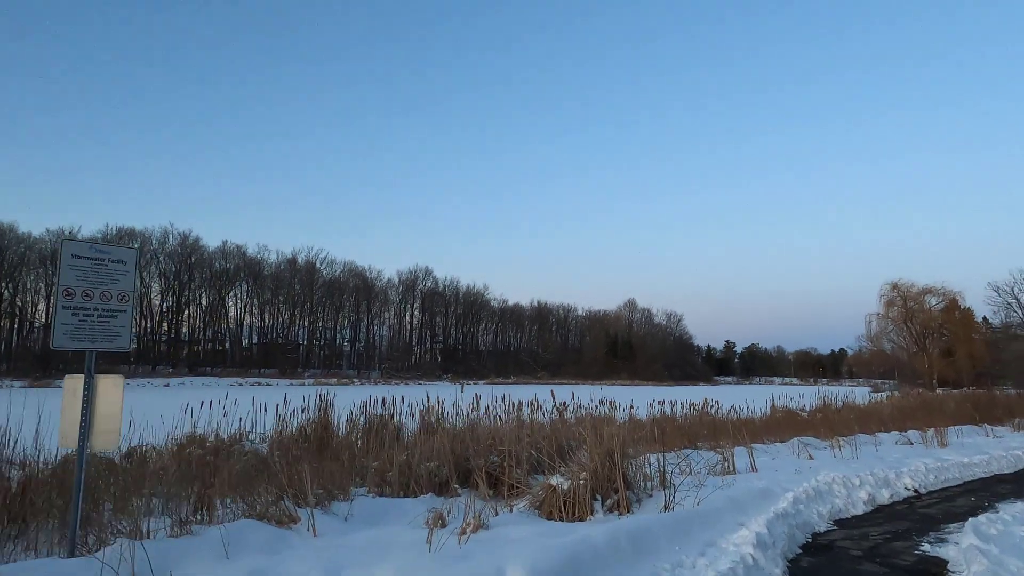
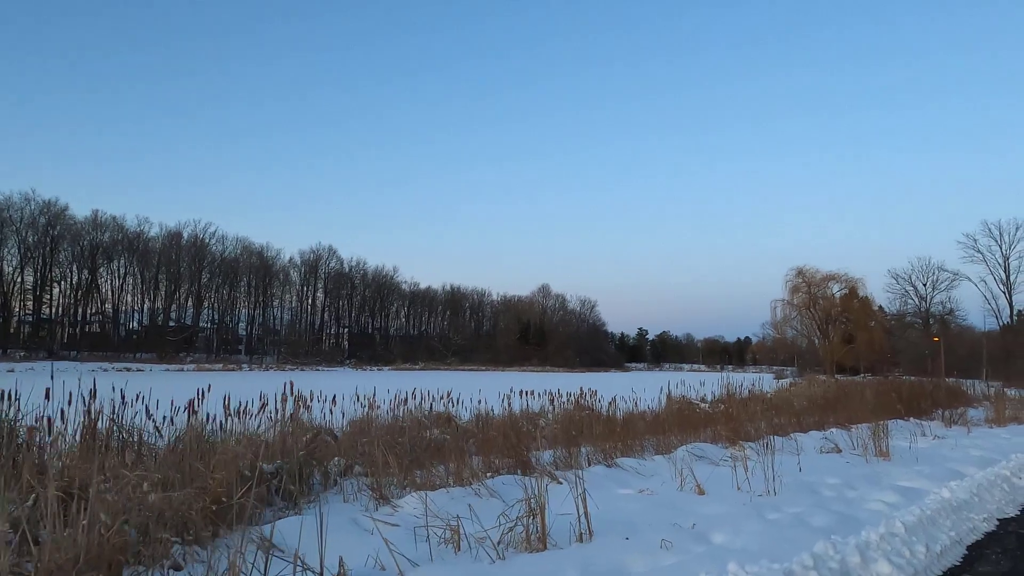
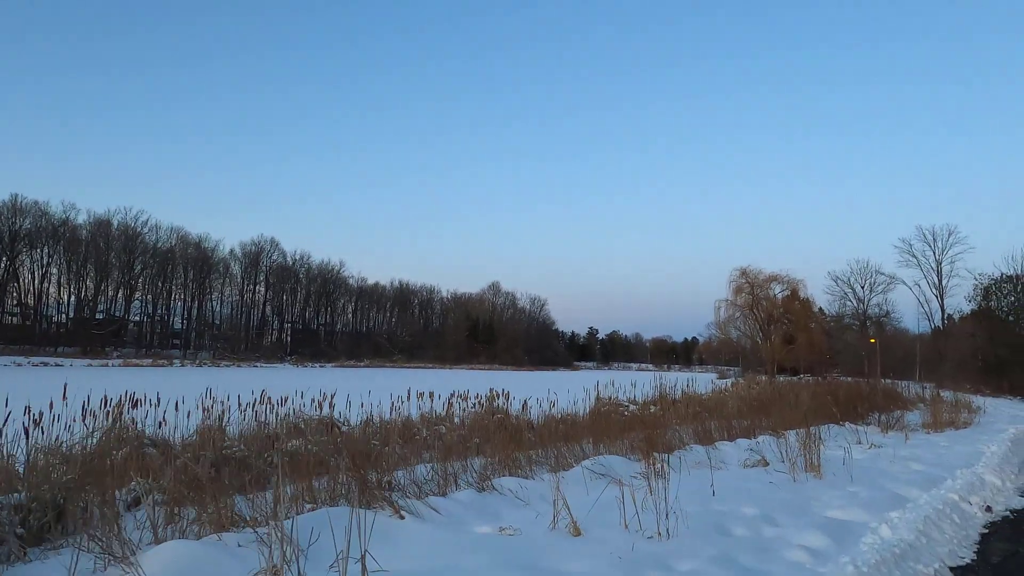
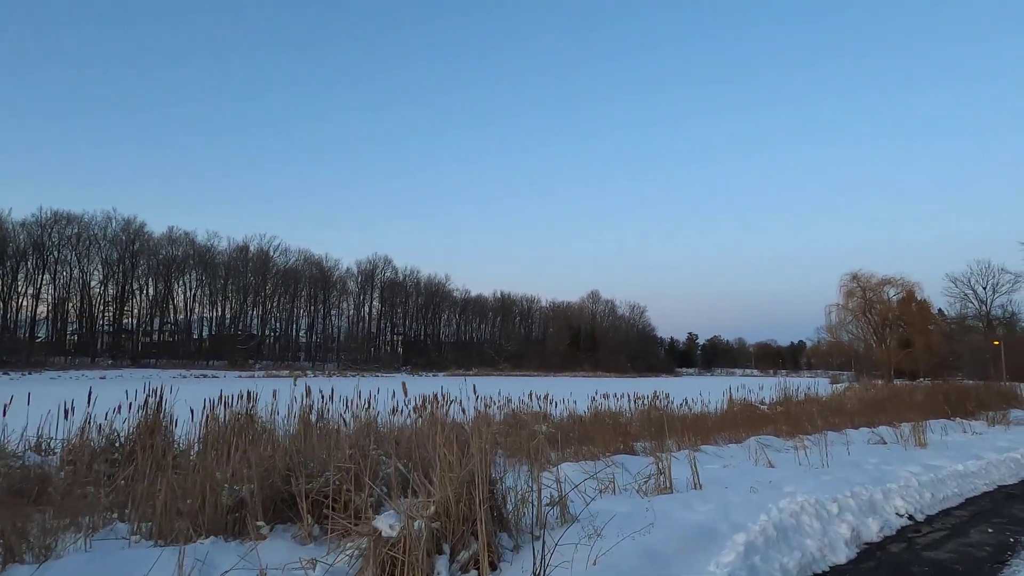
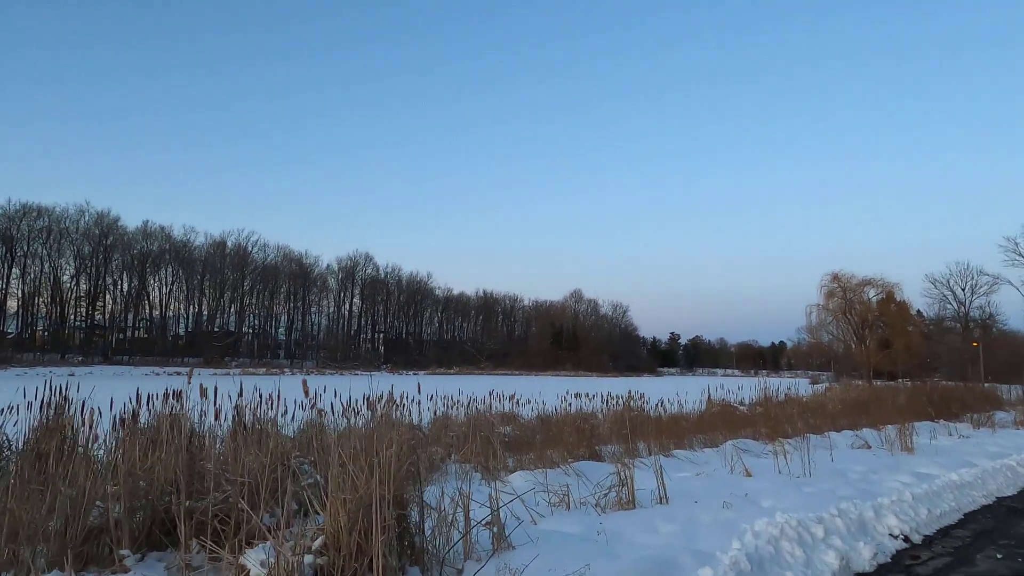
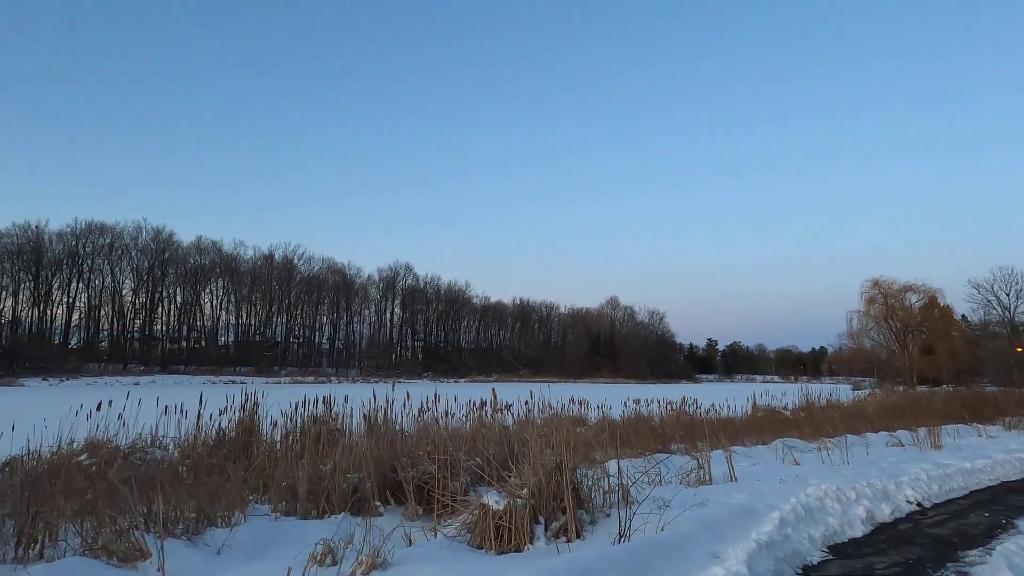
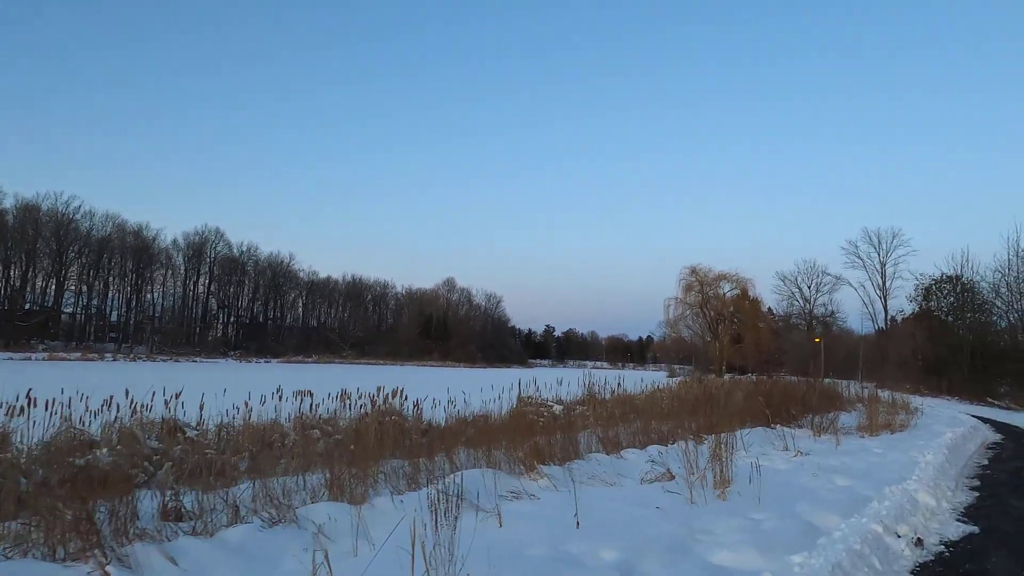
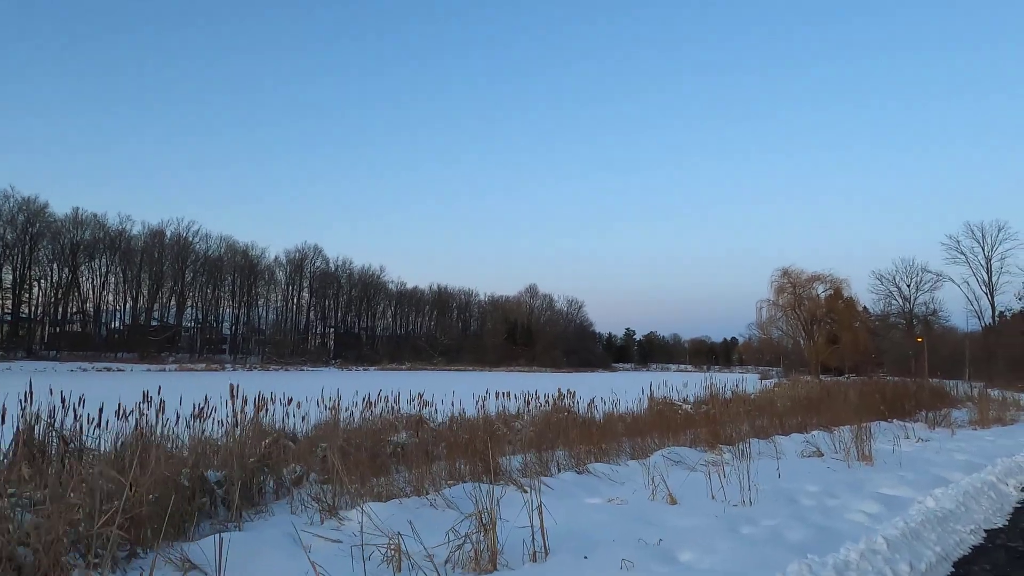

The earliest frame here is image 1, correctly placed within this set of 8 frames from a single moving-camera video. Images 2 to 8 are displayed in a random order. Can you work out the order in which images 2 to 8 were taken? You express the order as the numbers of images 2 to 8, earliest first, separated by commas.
6, 4, 5, 2, 8, 3, 7
